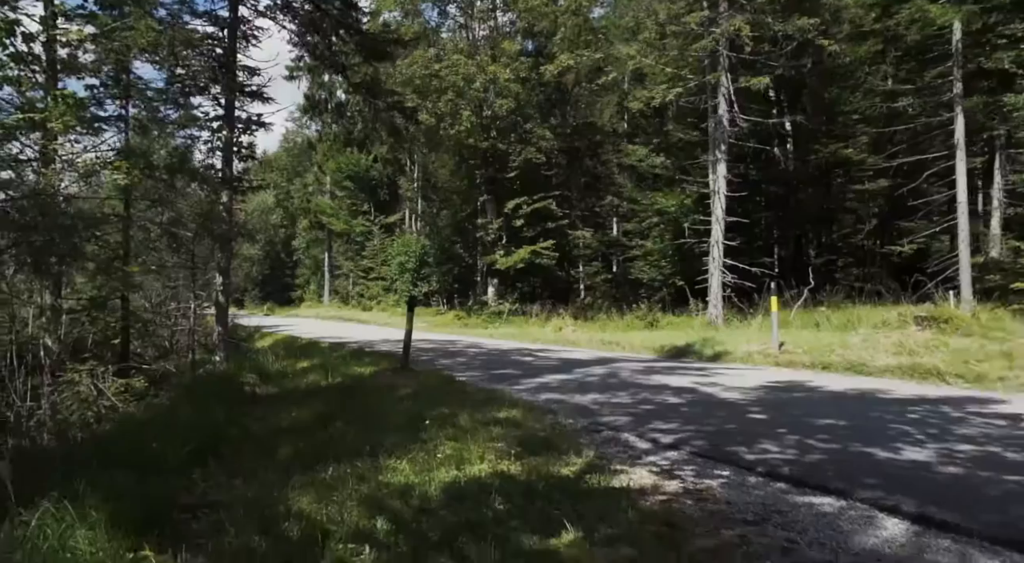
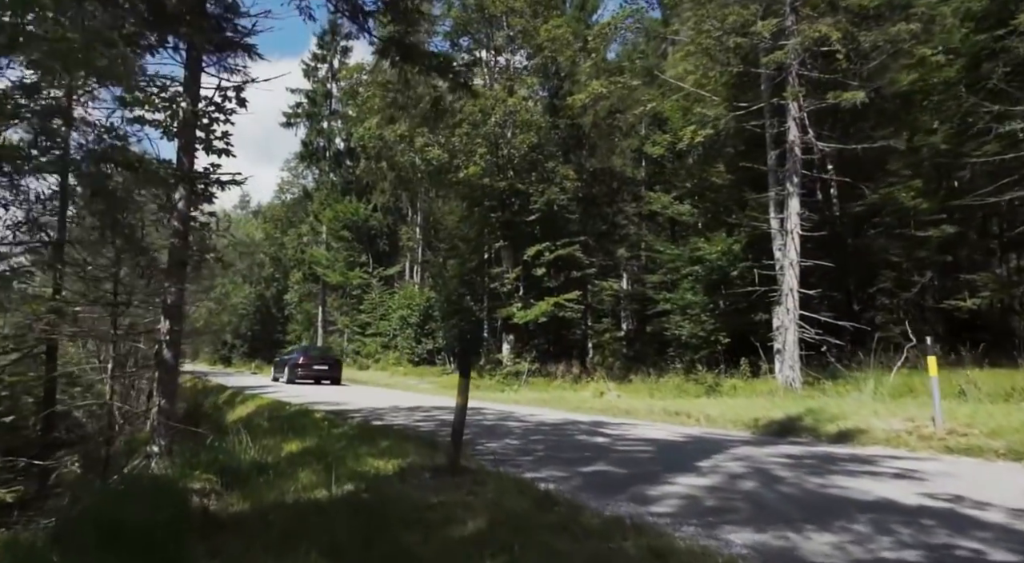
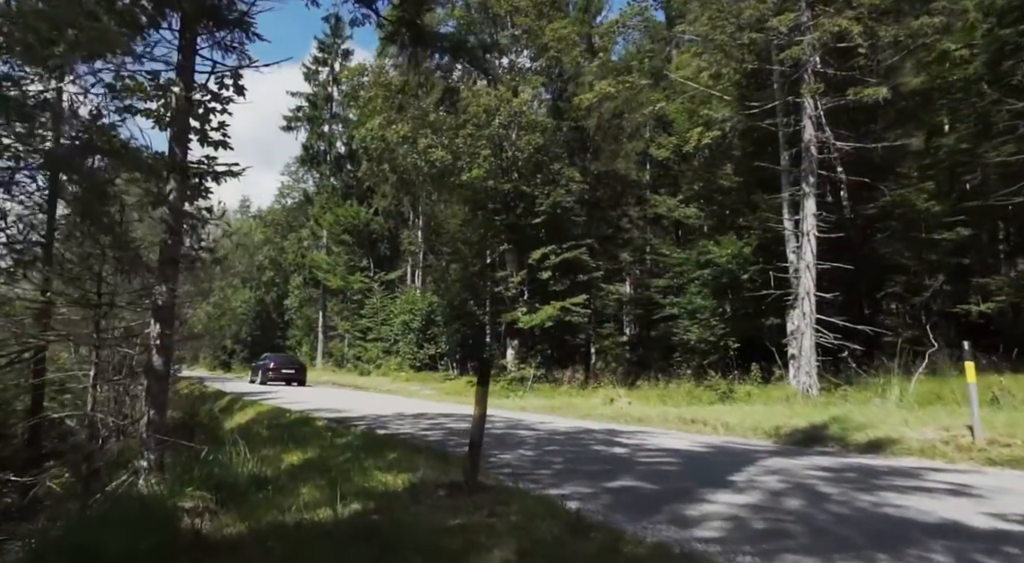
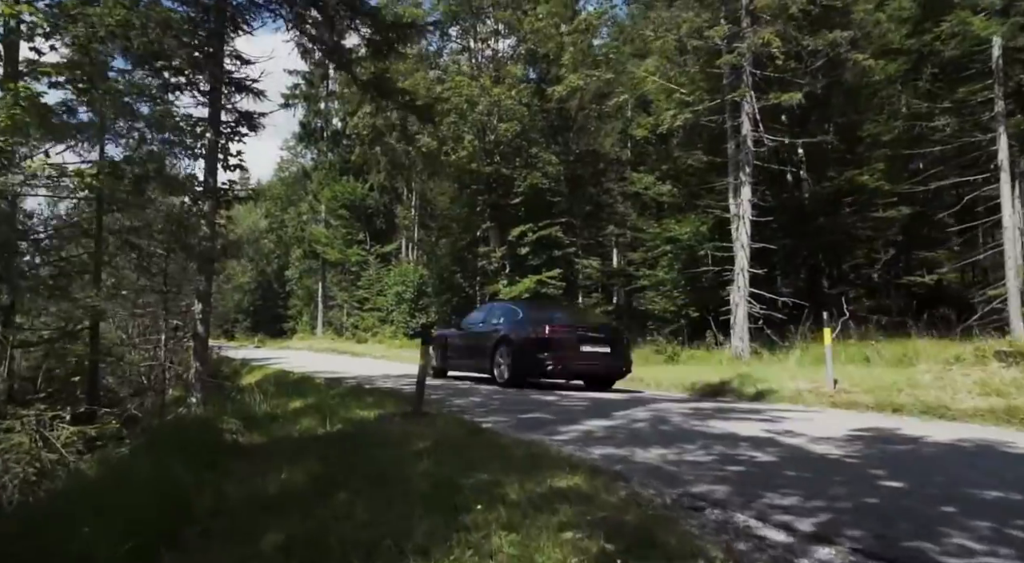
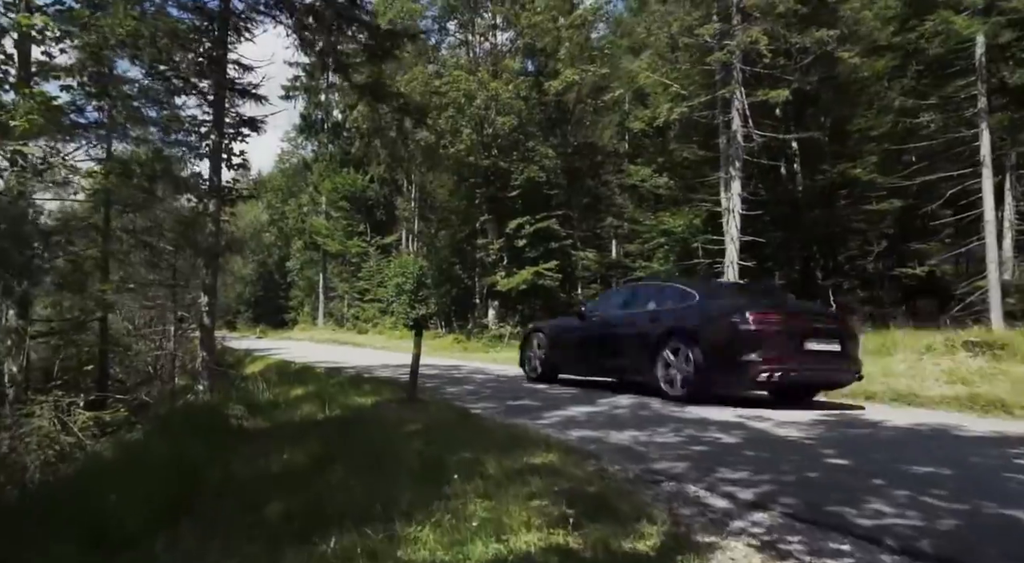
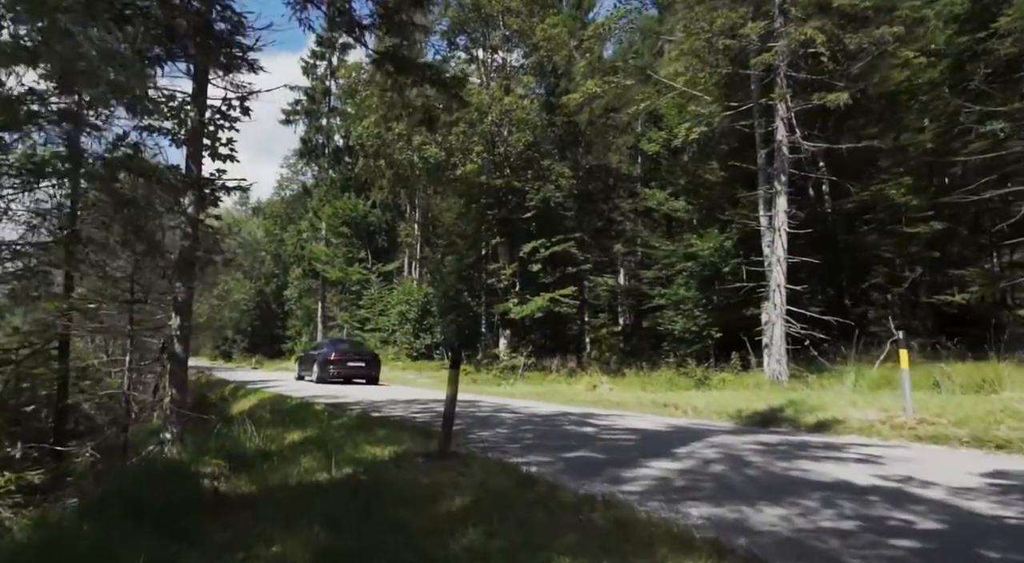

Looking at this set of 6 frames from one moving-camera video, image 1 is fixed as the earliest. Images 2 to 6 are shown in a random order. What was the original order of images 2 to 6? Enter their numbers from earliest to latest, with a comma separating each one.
5, 4, 6, 2, 3
